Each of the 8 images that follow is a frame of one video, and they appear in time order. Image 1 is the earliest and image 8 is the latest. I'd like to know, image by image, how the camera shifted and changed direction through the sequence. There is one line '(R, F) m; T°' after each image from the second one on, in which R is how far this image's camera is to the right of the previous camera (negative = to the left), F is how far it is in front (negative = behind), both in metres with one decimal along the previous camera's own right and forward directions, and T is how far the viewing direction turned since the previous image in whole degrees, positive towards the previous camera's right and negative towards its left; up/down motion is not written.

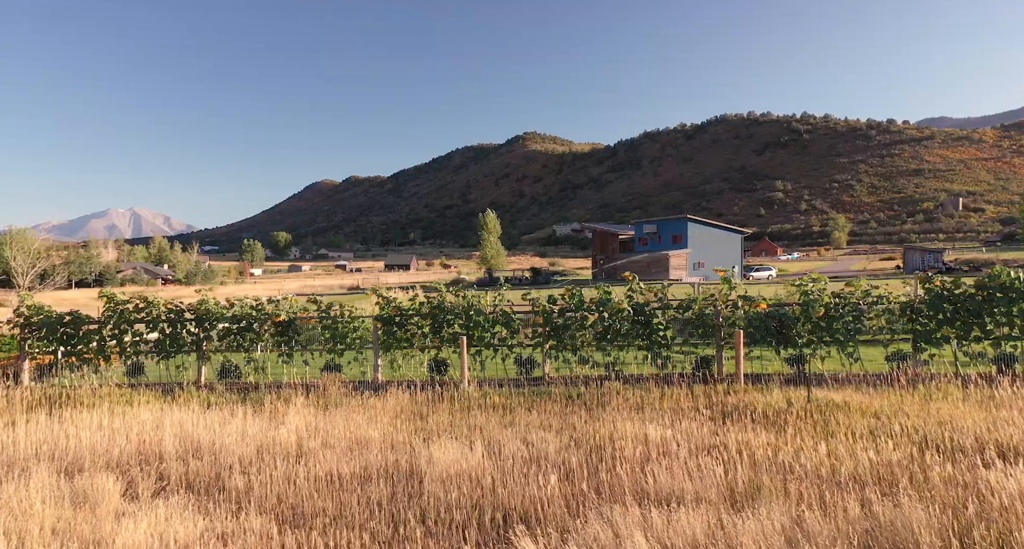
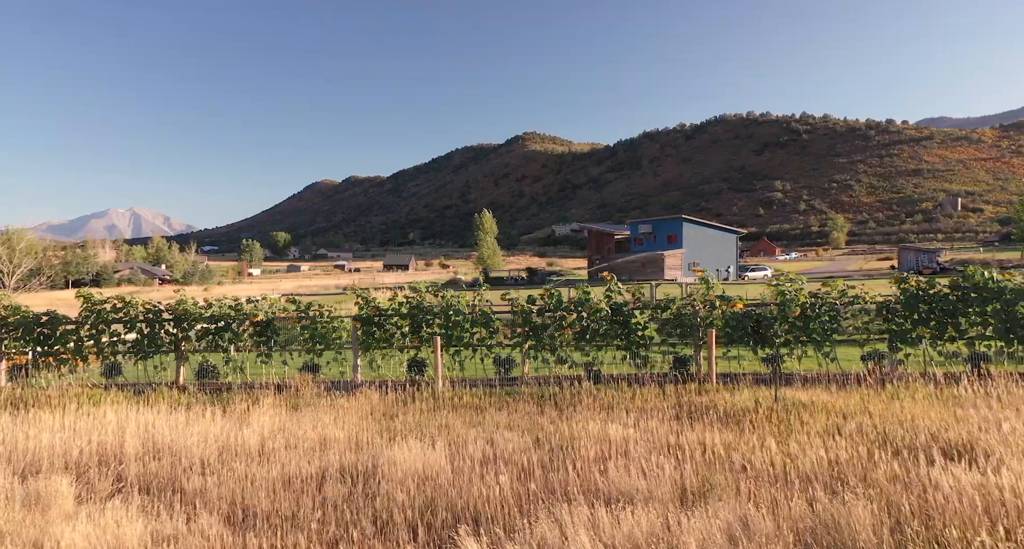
(+0.2, 0.0) m; 0°
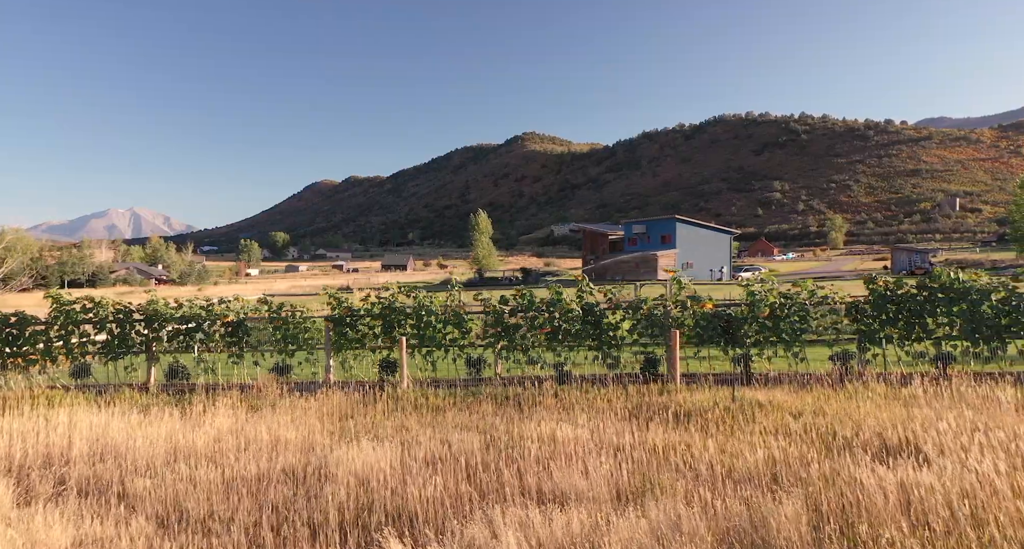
(+0.3, 0.0) m; +1°
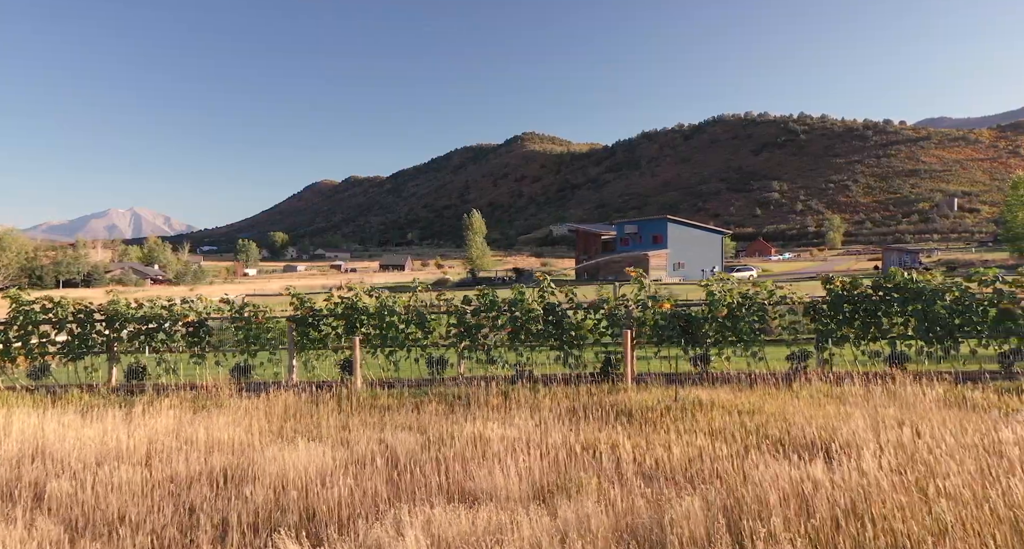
(+0.4, 0.0) m; +1°
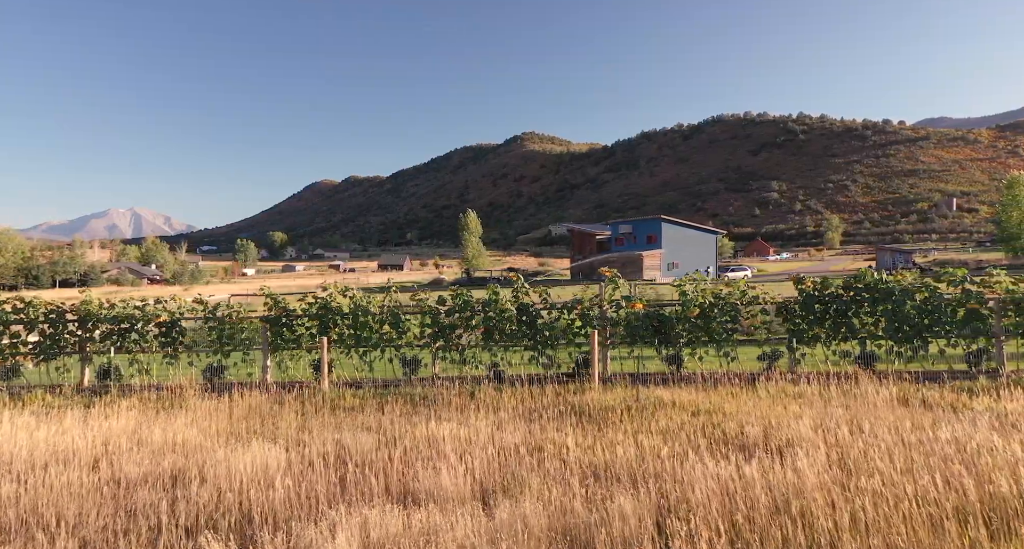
(+0.3, 0.0) m; +1°
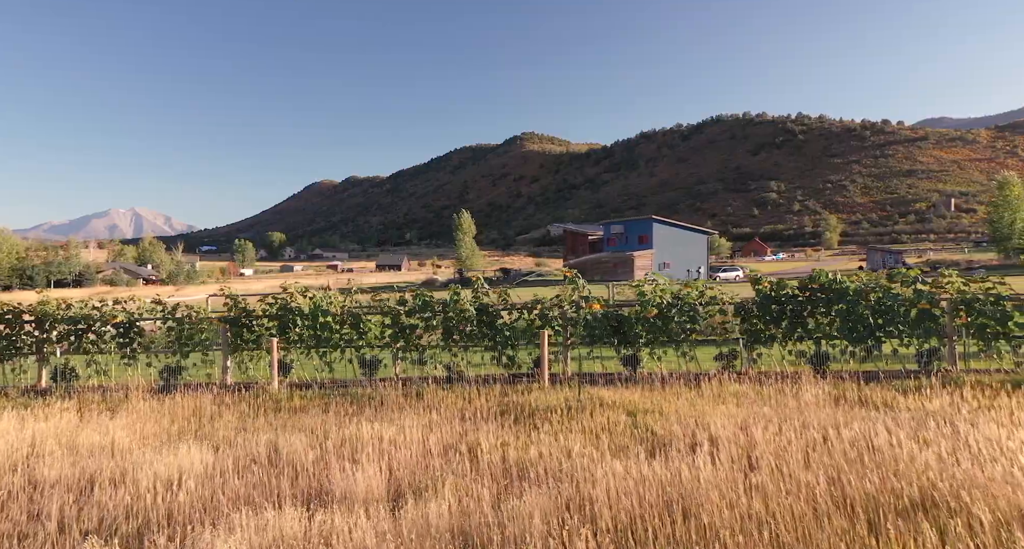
(+0.4, 0.0) m; +1°
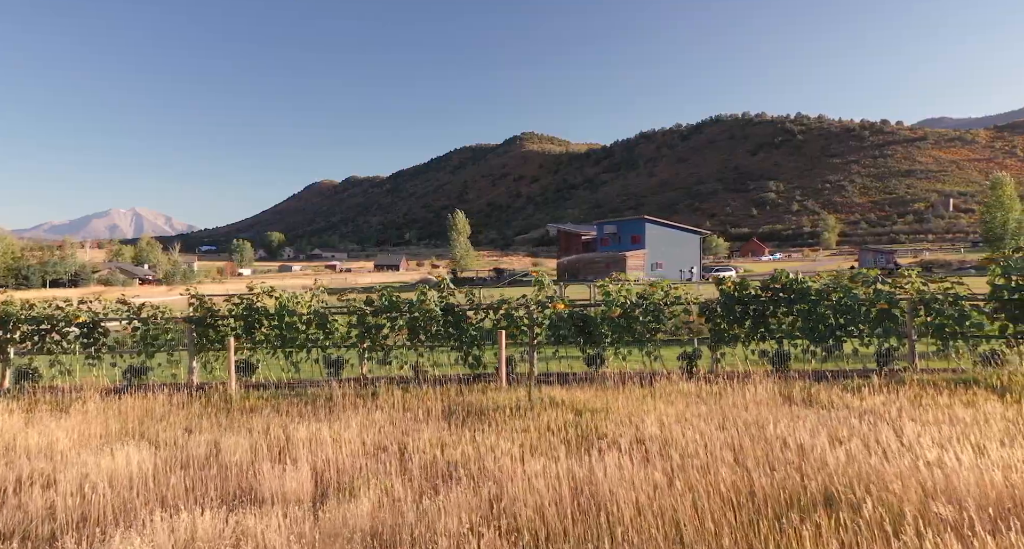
(+0.3, 0.0) m; +1°
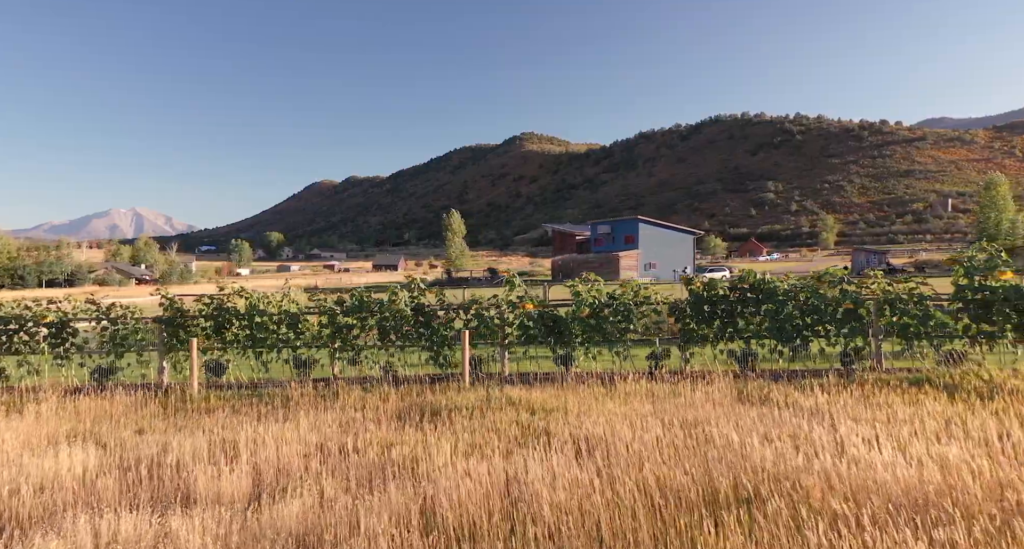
(+0.3, 0.0) m; +1°
